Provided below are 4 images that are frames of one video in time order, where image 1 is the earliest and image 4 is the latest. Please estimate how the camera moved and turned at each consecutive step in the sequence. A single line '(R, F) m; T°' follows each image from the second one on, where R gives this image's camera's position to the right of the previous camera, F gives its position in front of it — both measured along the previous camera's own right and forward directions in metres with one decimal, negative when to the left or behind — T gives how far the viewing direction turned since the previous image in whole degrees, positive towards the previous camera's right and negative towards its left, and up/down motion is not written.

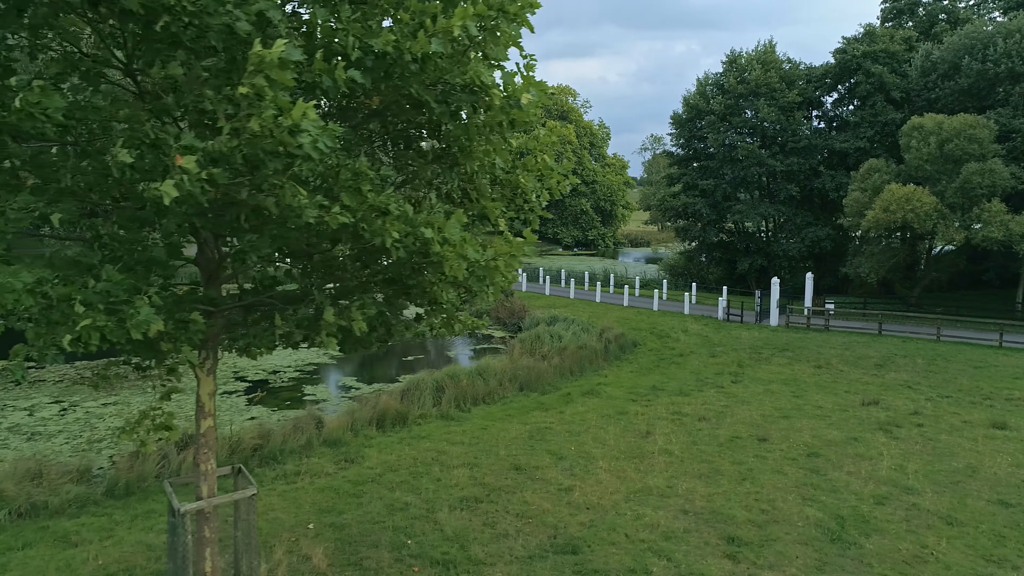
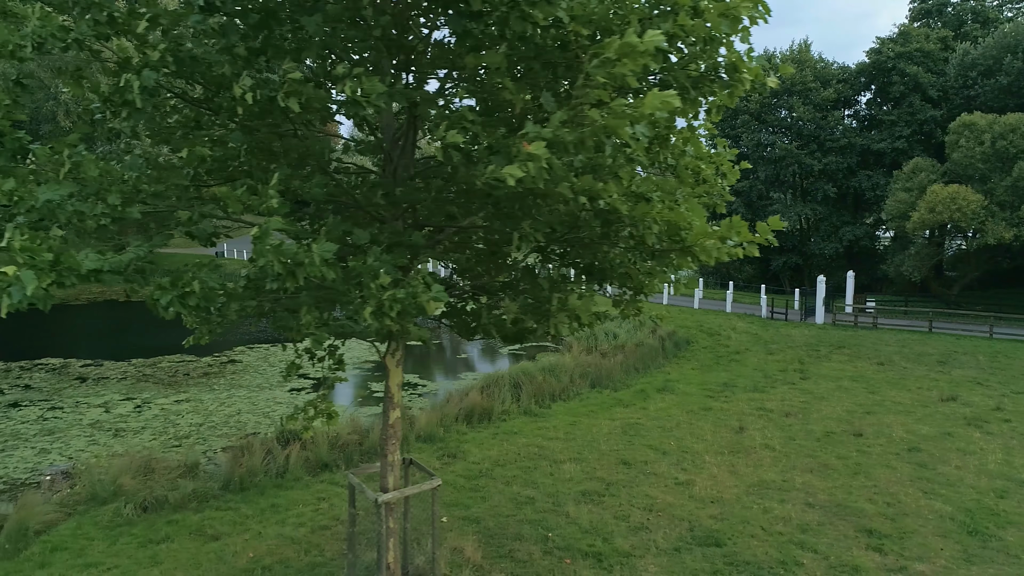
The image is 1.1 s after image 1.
(-1.7, 0.0) m; 0°
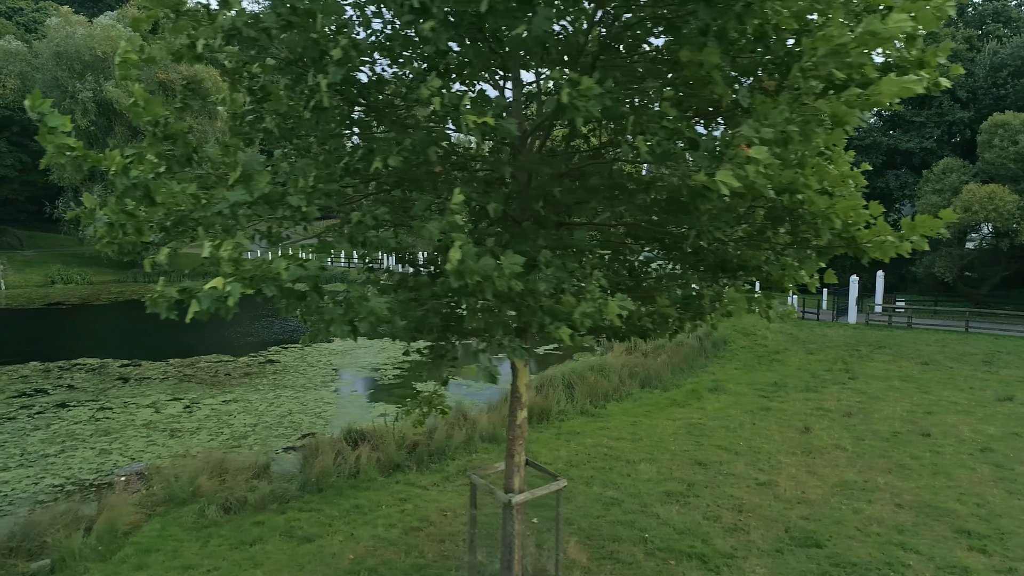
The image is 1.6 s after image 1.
(-1.1, +0.1) m; 0°
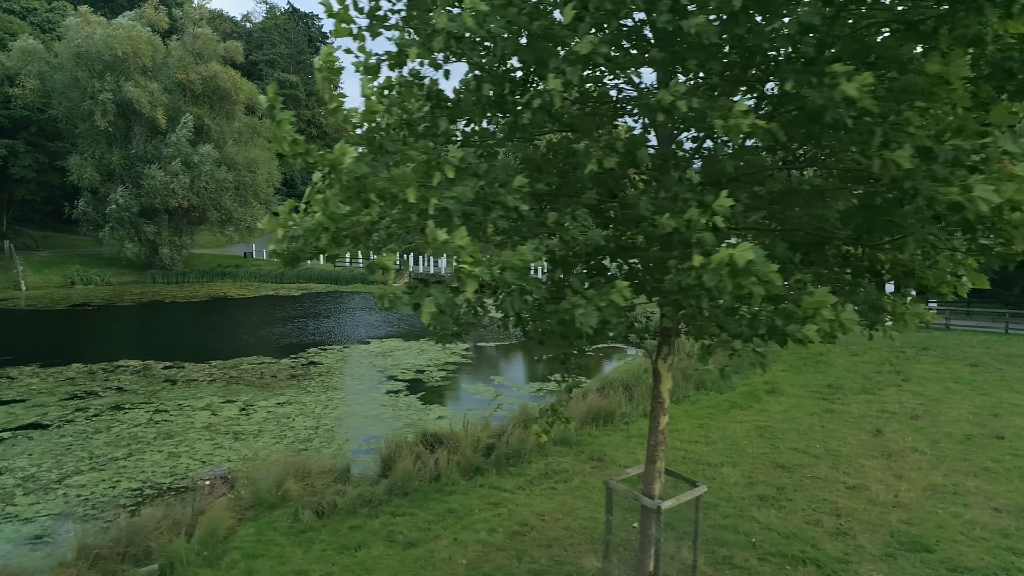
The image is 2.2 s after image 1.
(-1.2, 0.0) m; 0°
